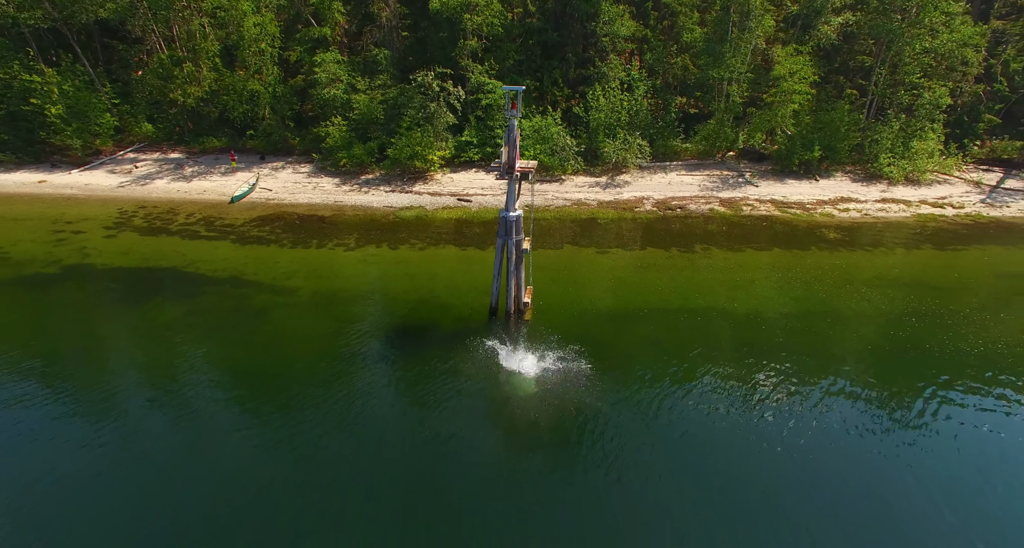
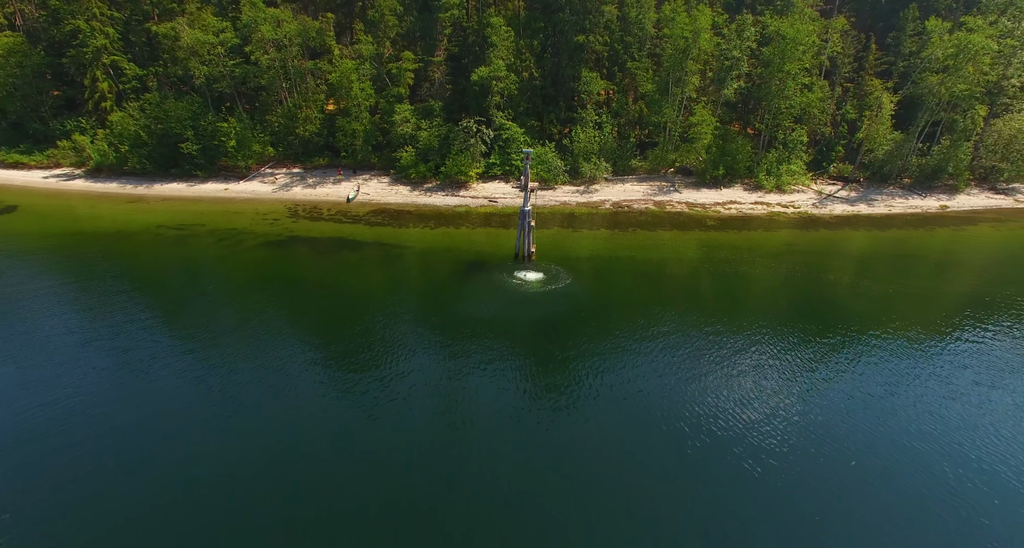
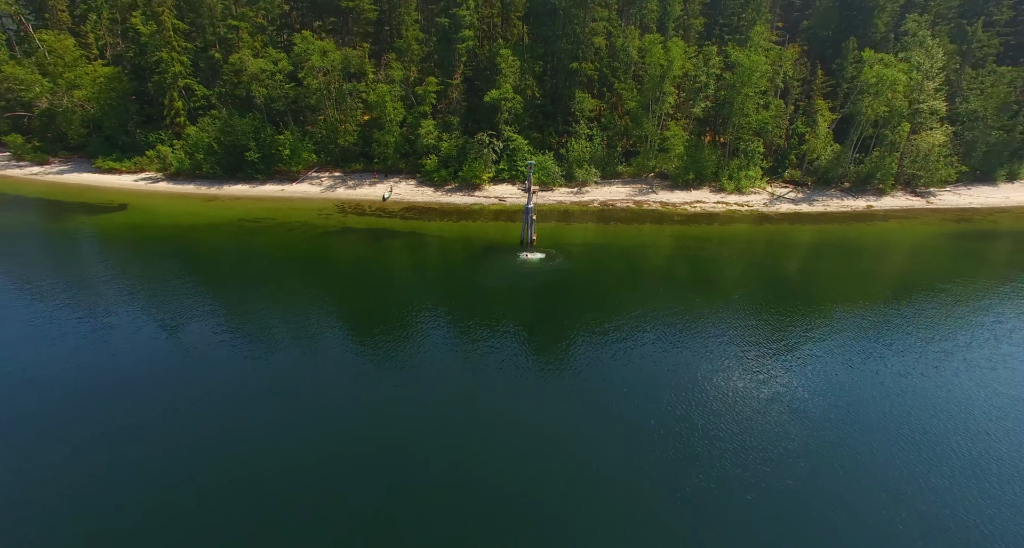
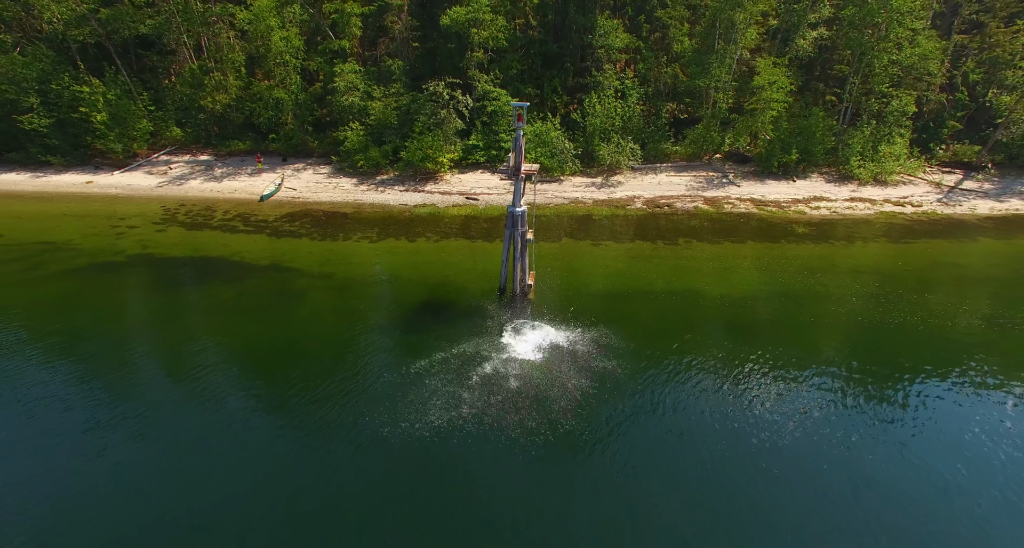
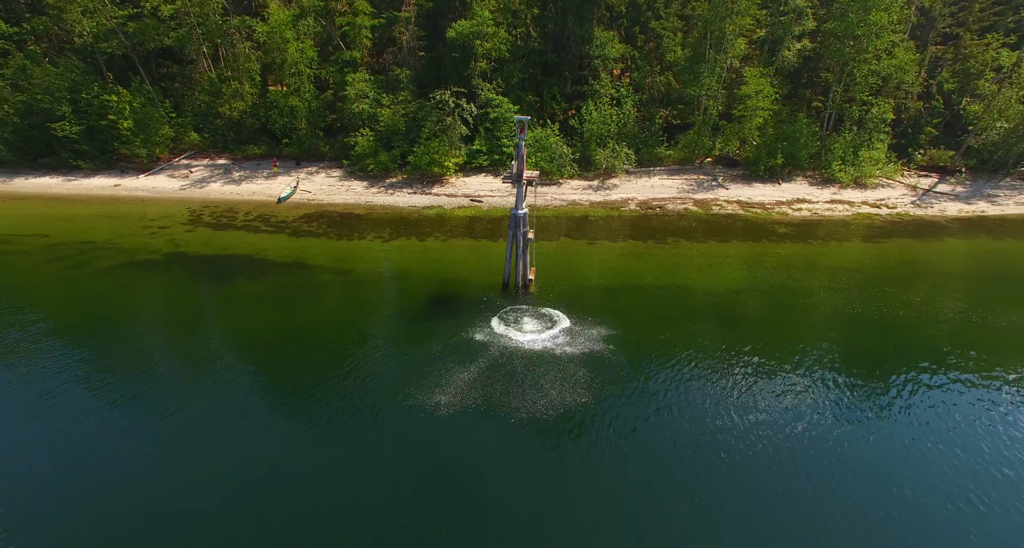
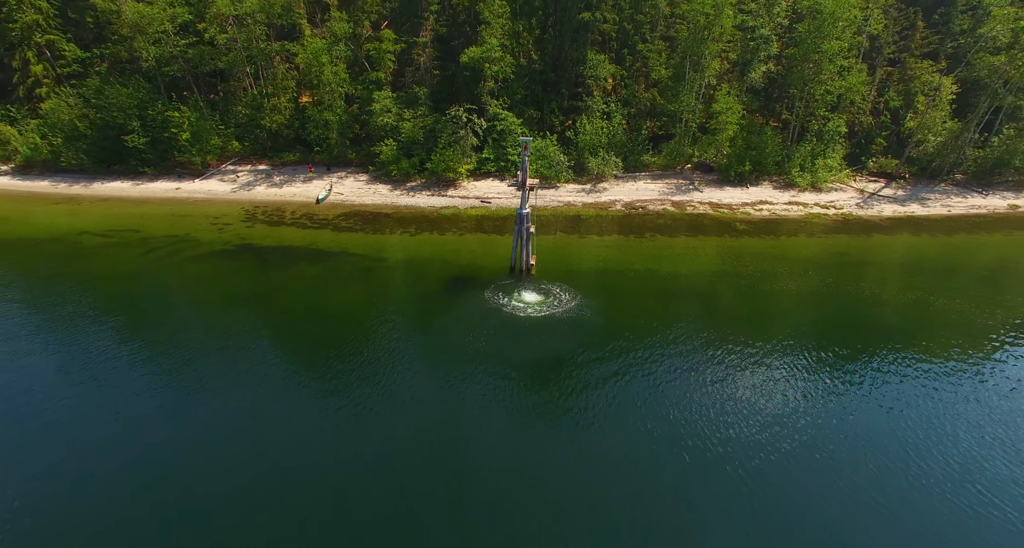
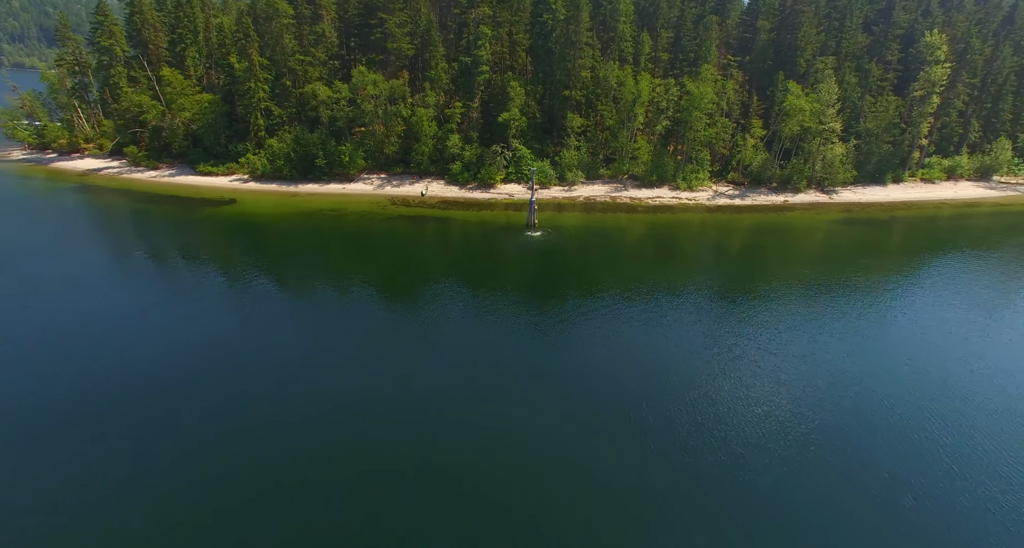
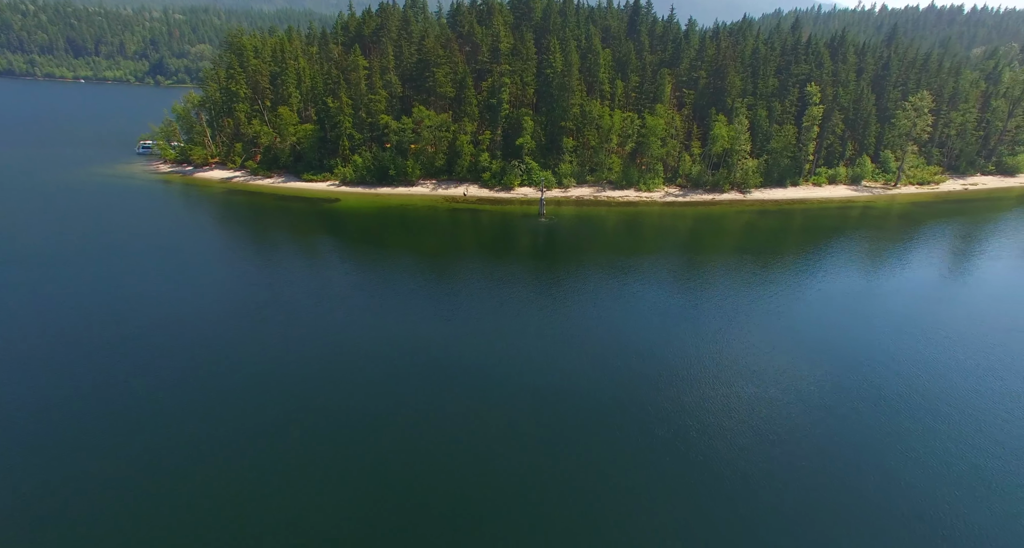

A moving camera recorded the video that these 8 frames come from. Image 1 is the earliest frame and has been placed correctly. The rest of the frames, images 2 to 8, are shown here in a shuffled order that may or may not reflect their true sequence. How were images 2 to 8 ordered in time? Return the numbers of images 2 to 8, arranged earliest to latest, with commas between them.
4, 5, 6, 2, 3, 7, 8
